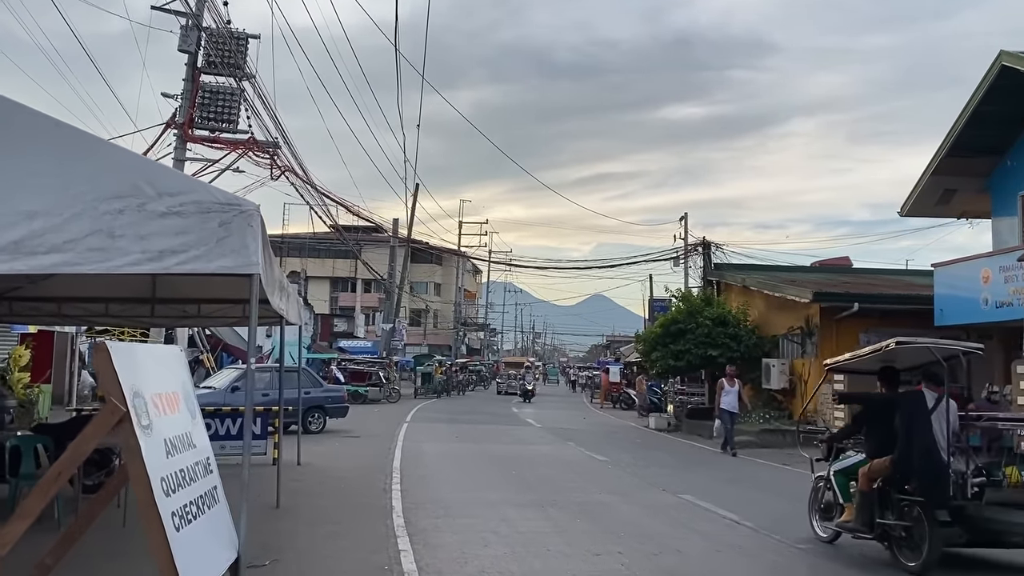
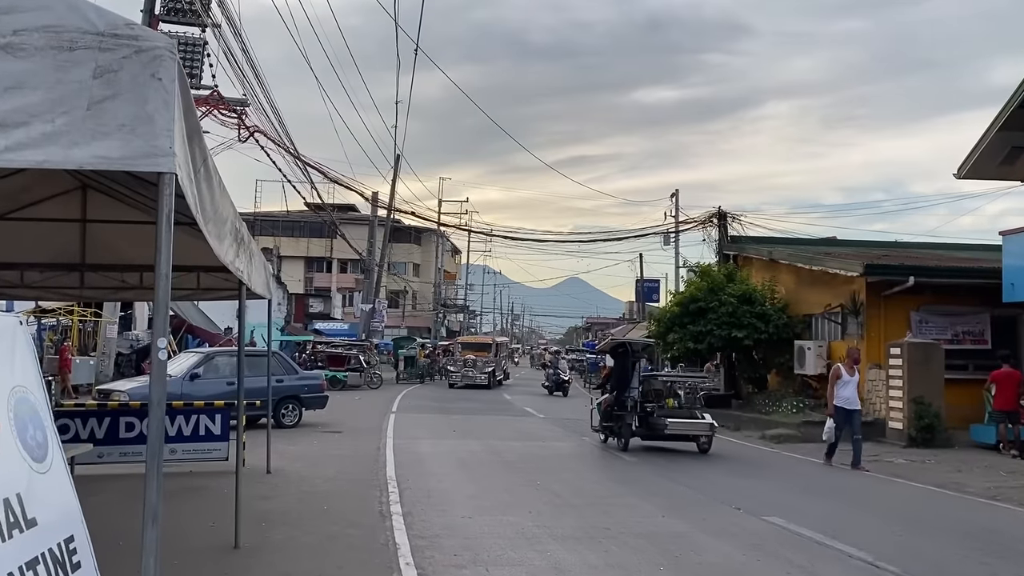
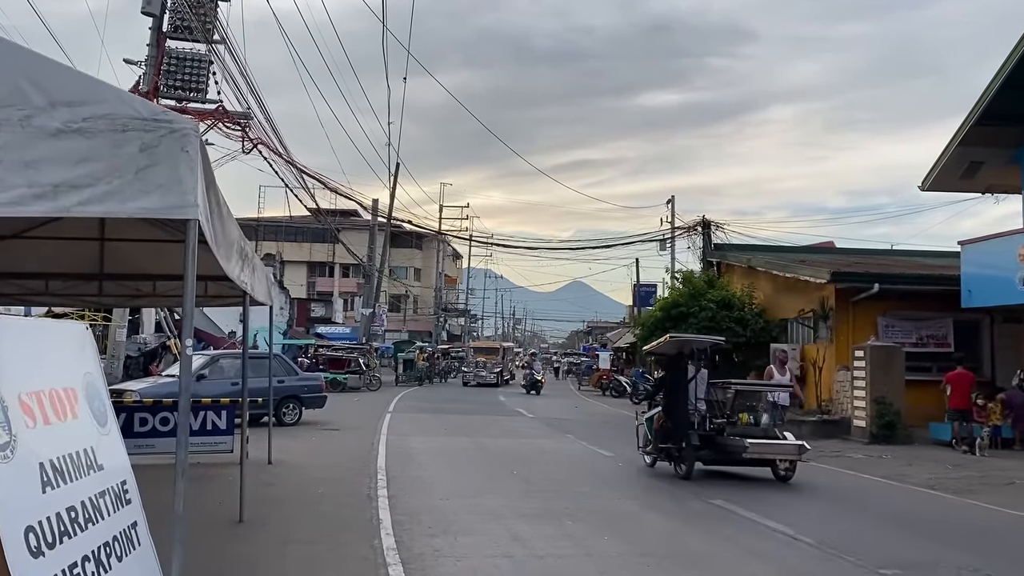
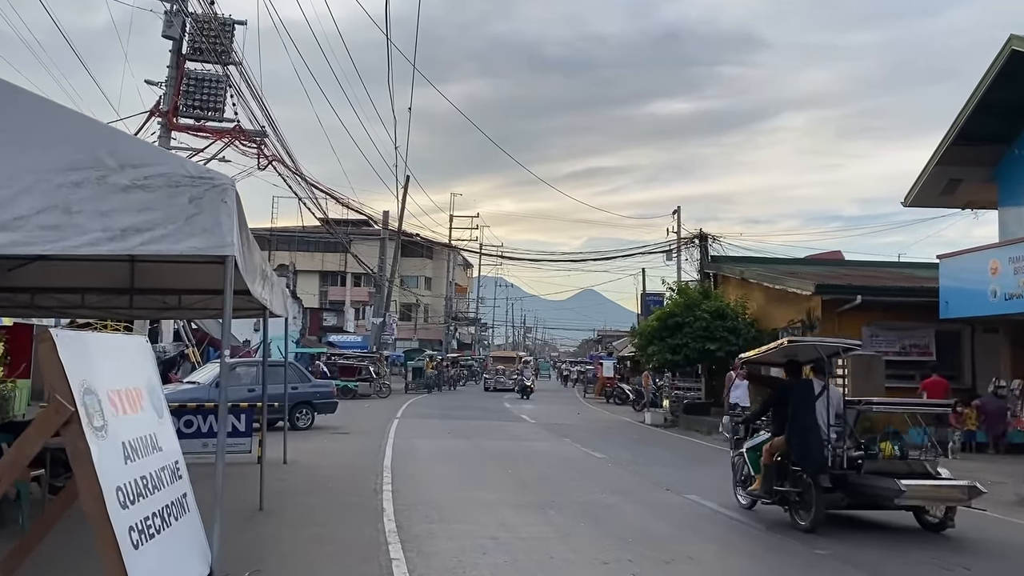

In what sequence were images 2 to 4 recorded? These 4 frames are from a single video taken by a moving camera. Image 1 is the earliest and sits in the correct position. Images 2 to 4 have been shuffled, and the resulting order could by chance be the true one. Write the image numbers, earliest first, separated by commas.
4, 3, 2
